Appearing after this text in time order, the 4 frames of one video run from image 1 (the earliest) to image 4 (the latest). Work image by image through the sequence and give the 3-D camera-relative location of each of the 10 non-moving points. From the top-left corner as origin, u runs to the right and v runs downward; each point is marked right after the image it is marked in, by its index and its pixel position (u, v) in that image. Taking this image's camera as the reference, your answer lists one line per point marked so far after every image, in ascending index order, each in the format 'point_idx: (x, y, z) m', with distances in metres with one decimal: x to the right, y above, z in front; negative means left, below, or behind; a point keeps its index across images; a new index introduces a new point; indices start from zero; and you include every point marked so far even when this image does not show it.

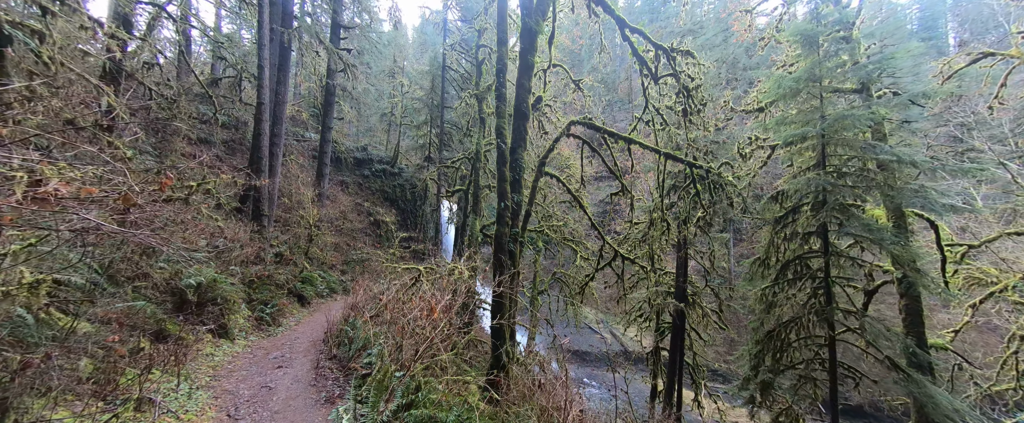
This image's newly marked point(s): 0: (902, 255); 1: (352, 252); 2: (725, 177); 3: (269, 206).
0: (+5.5, -0.7, +5.7) m
1: (-4.7, -1.2, +11.7) m
2: (+3.7, +0.6, +7.0) m
3: (-5.3, +0.1, +8.7) m
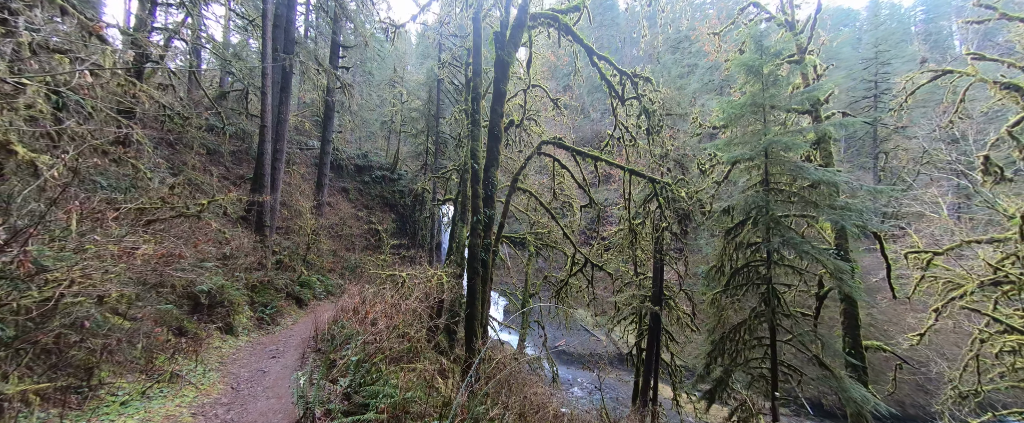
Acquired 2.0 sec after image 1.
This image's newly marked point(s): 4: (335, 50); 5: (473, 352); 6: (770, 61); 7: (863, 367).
0: (+5.1, -0.9, +6.4) m
1: (-5.1, -1.4, +12.4) m
2: (+3.3, +0.4, +7.7) m
3: (-5.7, -0.1, +9.5) m
4: (-6.1, +5.6, +13.7) m
5: (-0.6, -2.2, +6.1) m
6: (+4.6, +2.7, +7.1) m
7: (+6.1, -2.7, +6.8) m
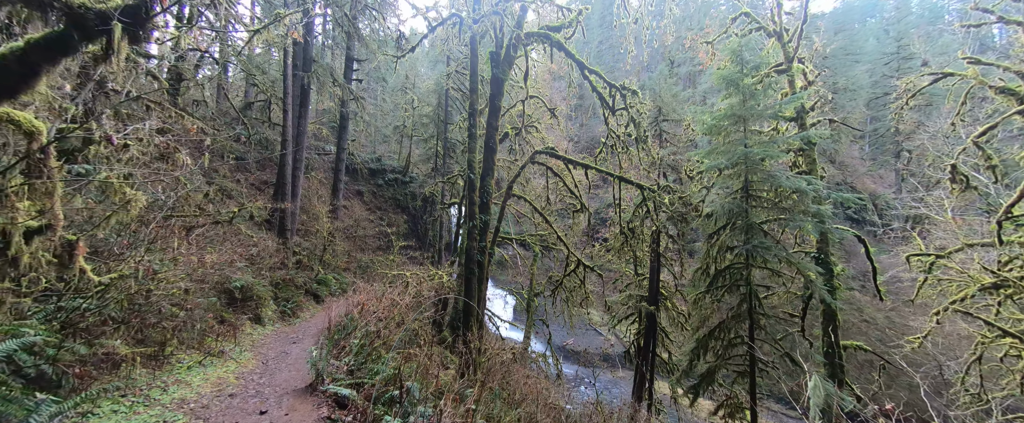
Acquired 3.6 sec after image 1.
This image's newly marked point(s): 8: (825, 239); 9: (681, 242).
0: (+5.0, -1.0, +6.8) m
1: (-5.0, -1.5, +13.3) m
2: (+3.2, +0.3, +8.2) m
3: (-5.7, -0.2, +10.3) m
4: (-6.0, +5.5, +14.6) m
5: (-0.7, -2.3, +6.7) m
6: (+4.5, +2.6, +7.6) m
7: (+6.0, -2.8, +7.2) m
8: (+5.8, -0.5, +7.4) m
9: (+4.2, -0.8, +10.1) m
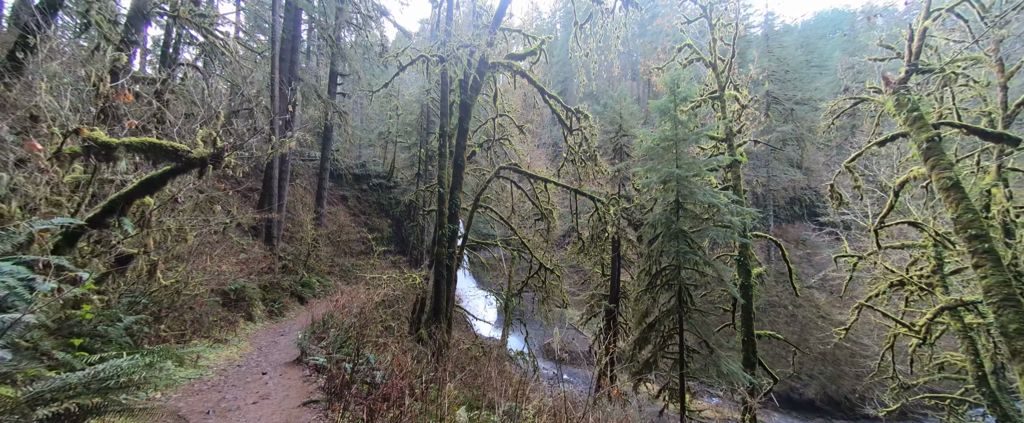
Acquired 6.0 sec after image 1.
0: (+4.2, -1.2, +7.9) m
1: (-5.9, -1.8, +14.1) m
2: (+2.4, +0.1, +9.3) m
3: (-6.5, -0.4, +11.1) m
4: (-6.9, +5.3, +15.4) m
5: (-1.4, -2.5, +7.7) m
6: (+3.7, +2.4, +8.7) m
7: (+5.2, -3.0, +8.4) m
8: (+5.1, -0.7, +8.6) m
9: (+3.4, -1.0, +11.2) m
